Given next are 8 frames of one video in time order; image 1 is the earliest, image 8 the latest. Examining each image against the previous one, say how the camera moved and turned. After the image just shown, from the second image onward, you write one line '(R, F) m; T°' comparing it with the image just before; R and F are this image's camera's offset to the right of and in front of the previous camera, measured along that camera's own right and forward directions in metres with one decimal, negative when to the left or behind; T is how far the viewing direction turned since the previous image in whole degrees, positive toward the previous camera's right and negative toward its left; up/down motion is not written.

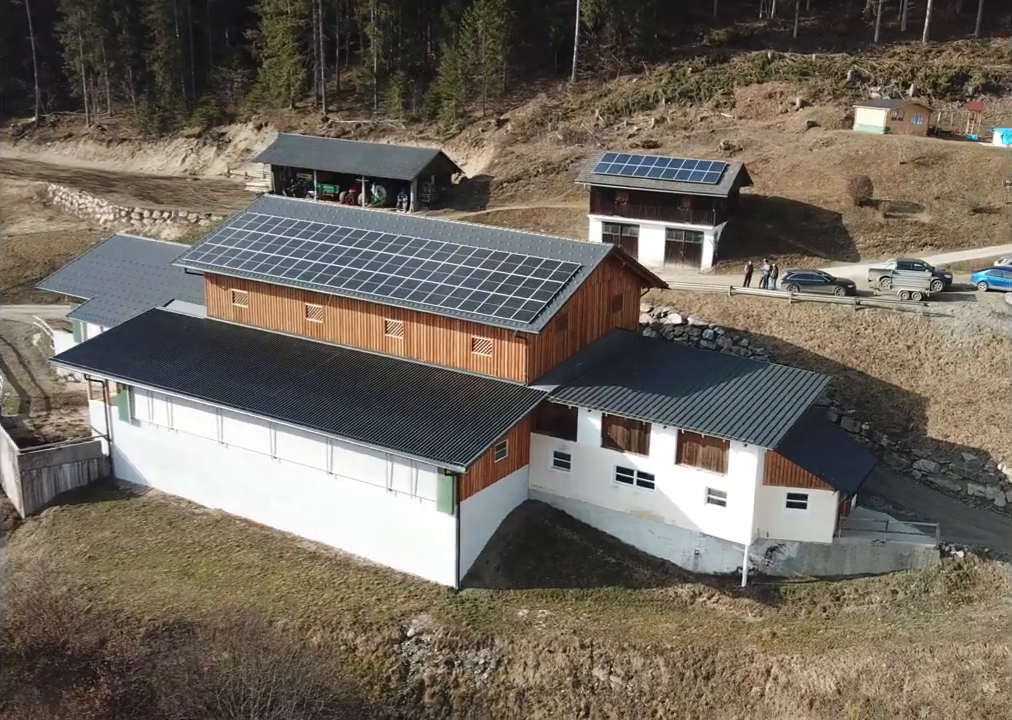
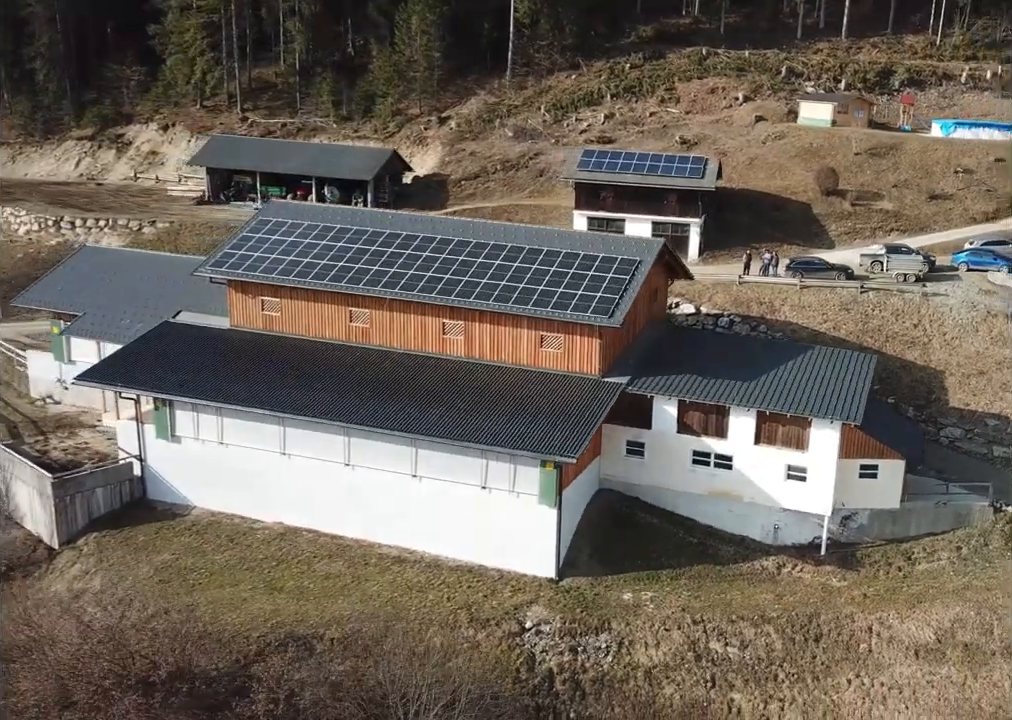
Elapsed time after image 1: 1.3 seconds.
(-5.5, -0.3) m; +8°
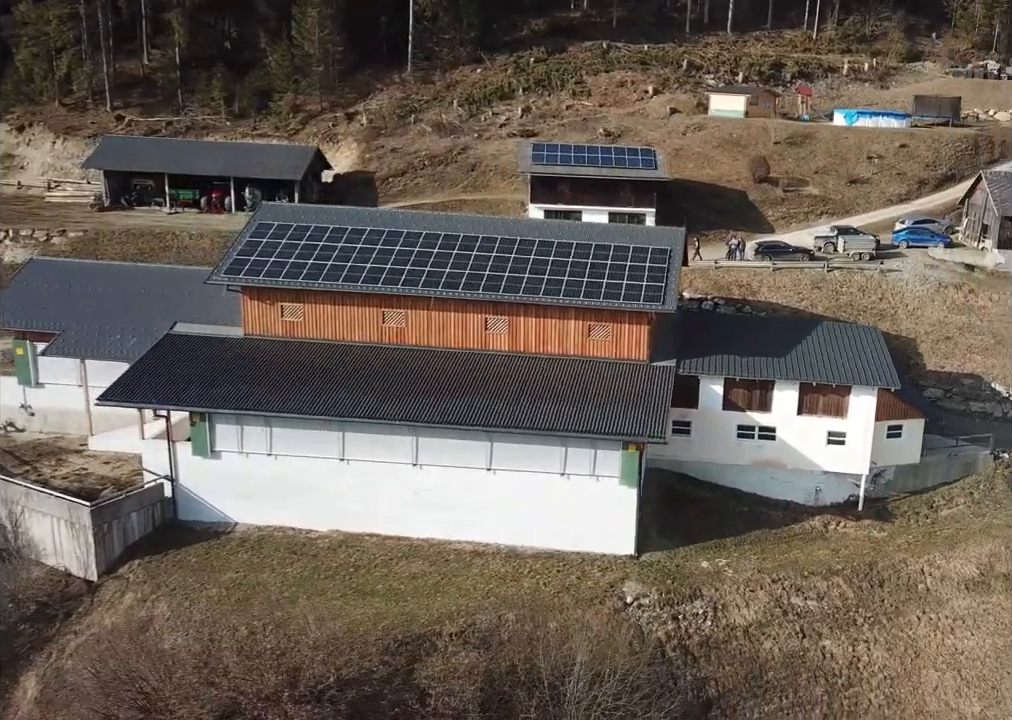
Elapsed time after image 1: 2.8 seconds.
(-6.4, -0.2) m; +11°
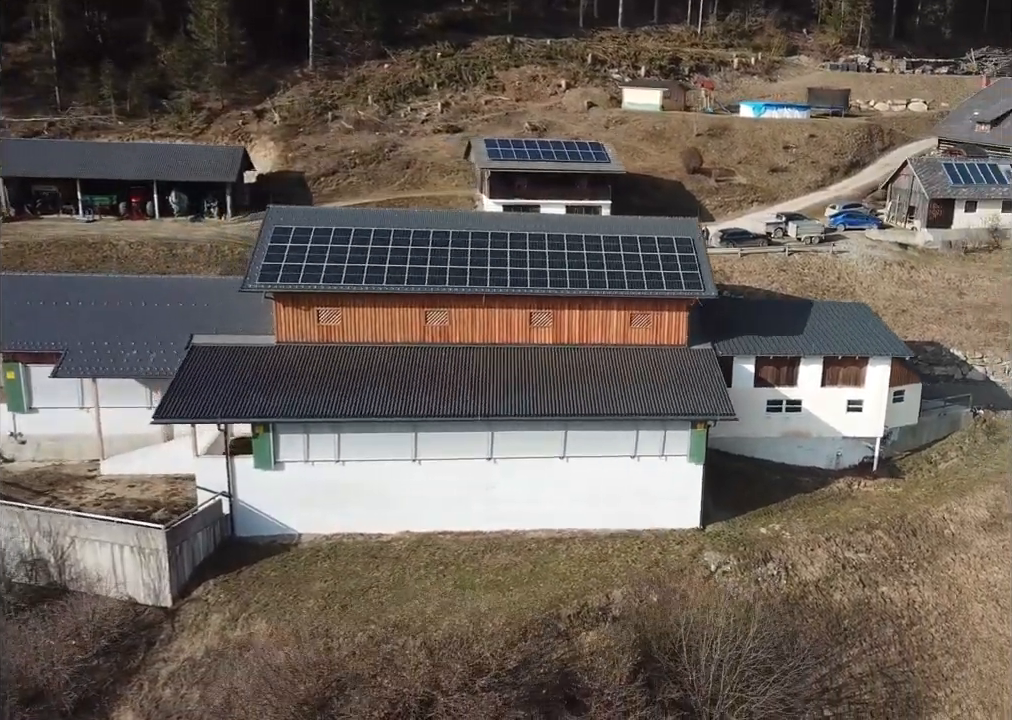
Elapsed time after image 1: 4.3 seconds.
(-6.7, -0.3) m; +11°
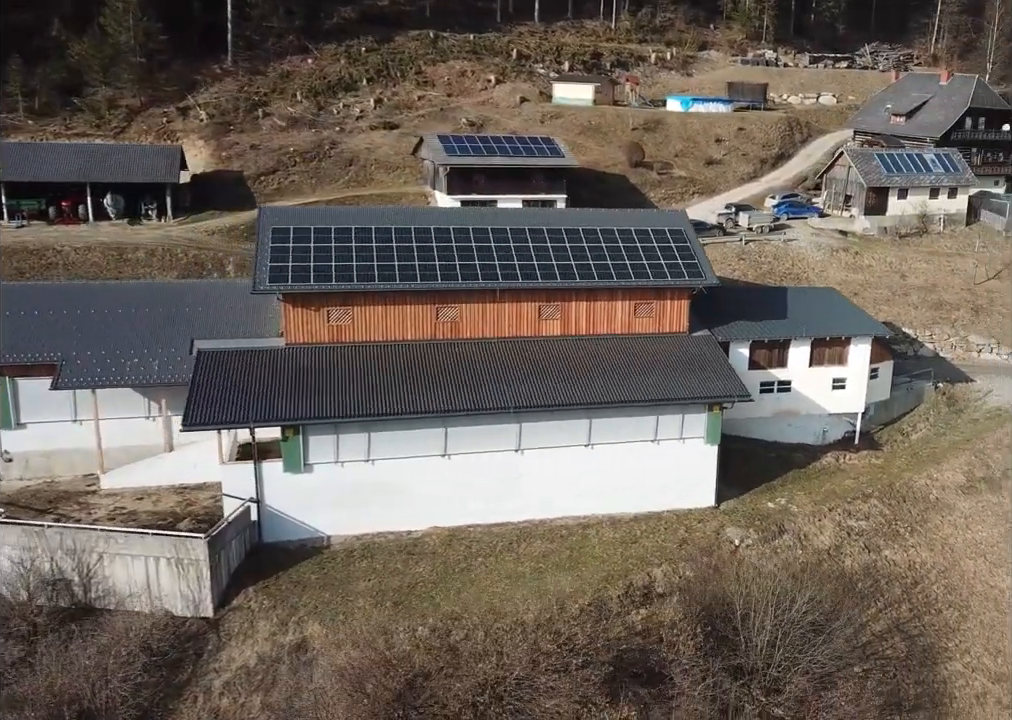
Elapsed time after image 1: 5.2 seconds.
(-4.2, -0.3) m; +8°
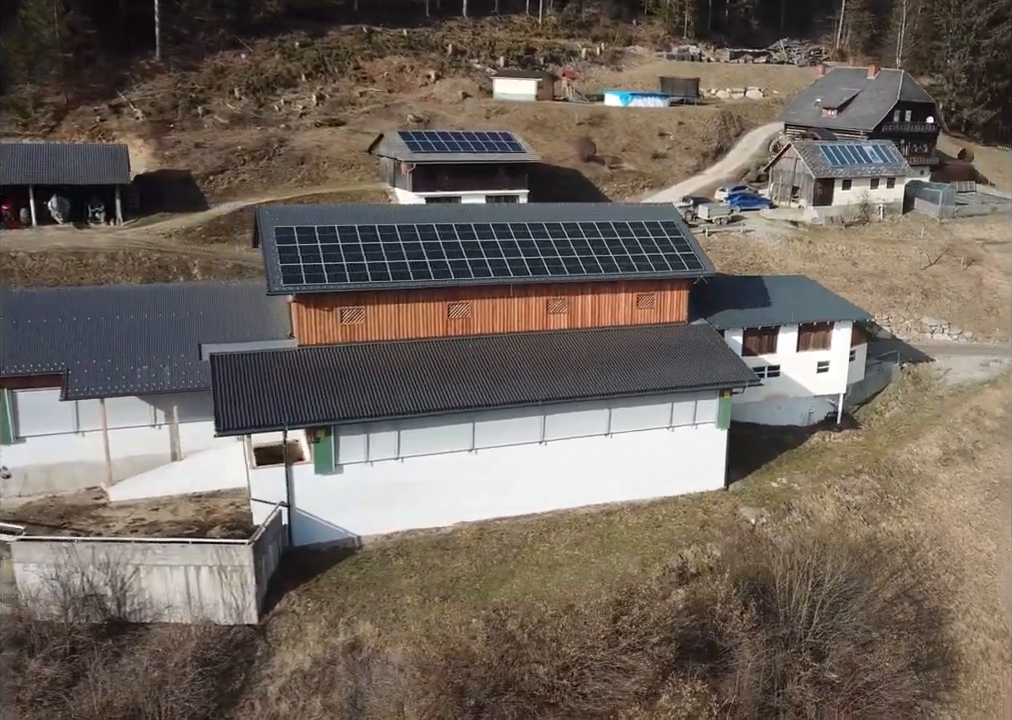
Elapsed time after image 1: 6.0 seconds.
(-3.7, -0.3) m; +6°
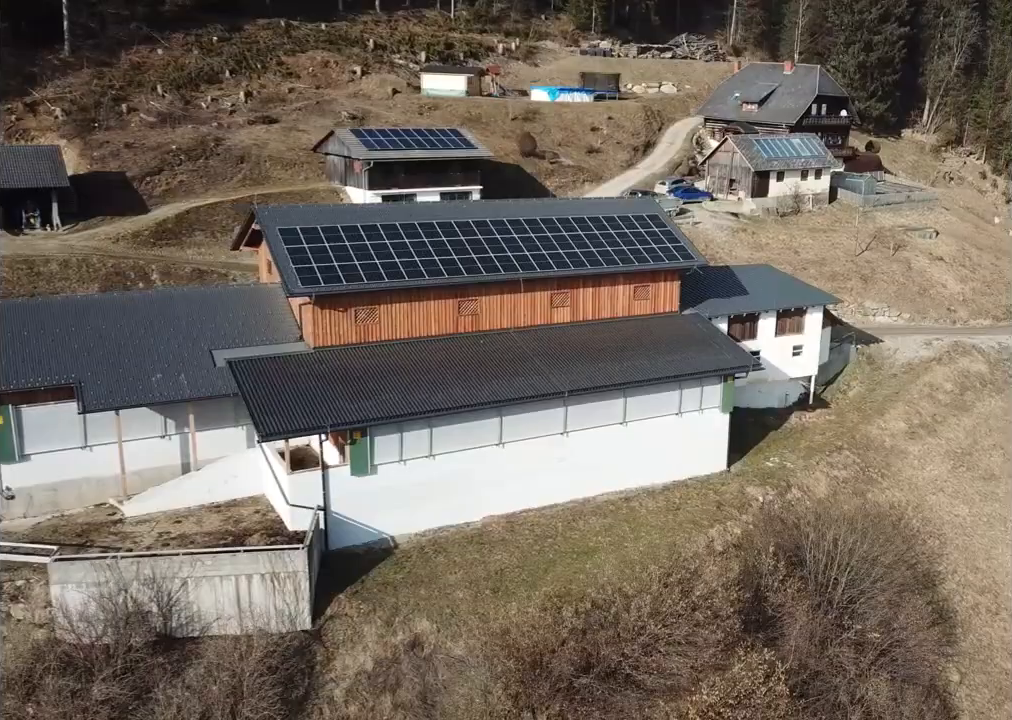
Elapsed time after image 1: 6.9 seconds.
(-4.3, -0.3) m; +8°
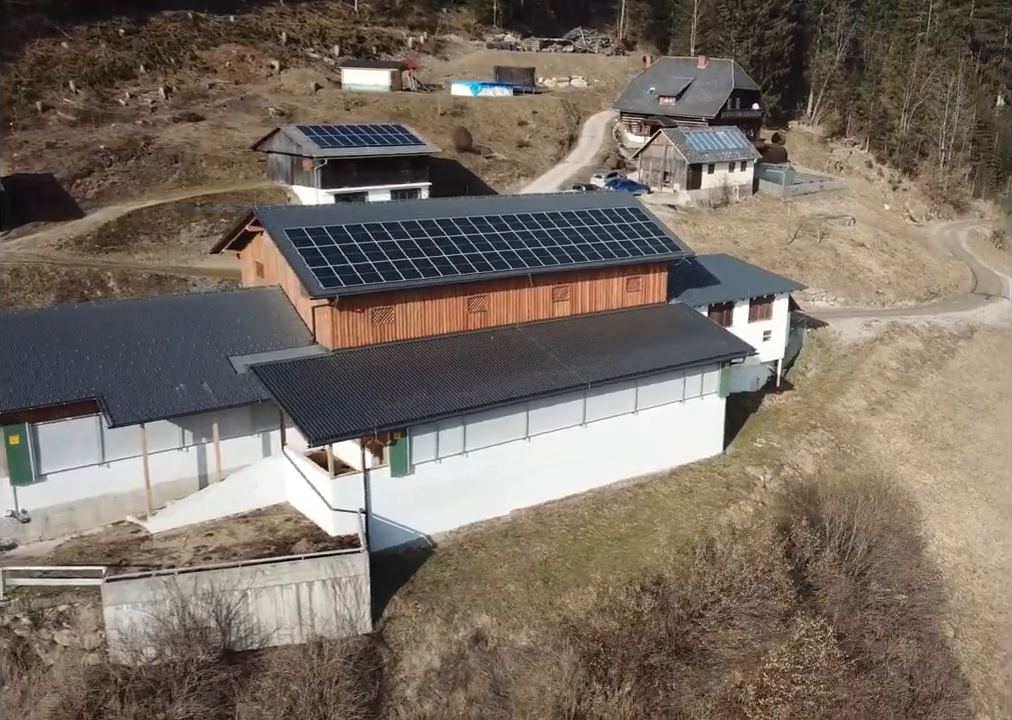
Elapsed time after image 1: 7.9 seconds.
(-4.7, -0.3) m; +8°
